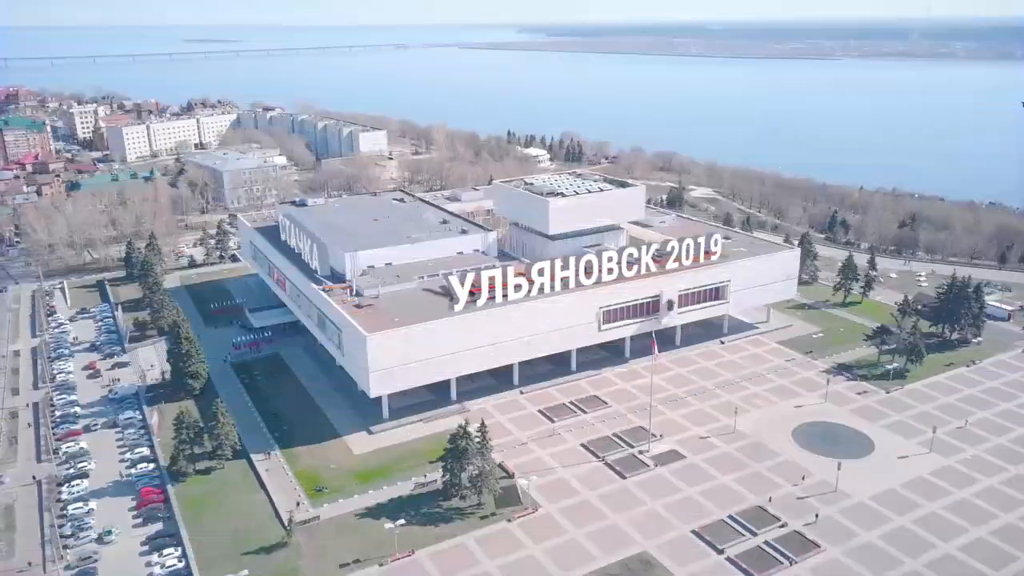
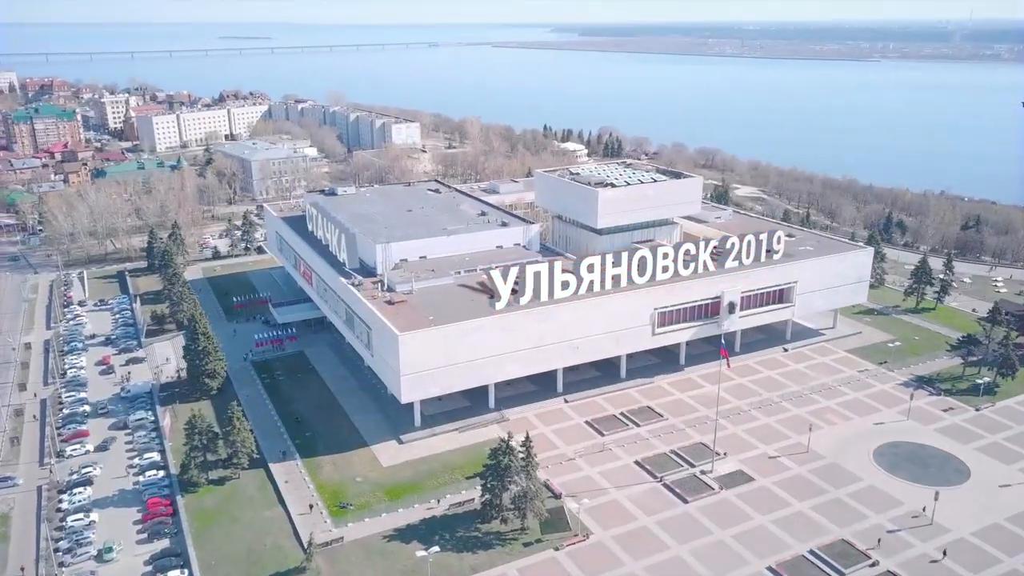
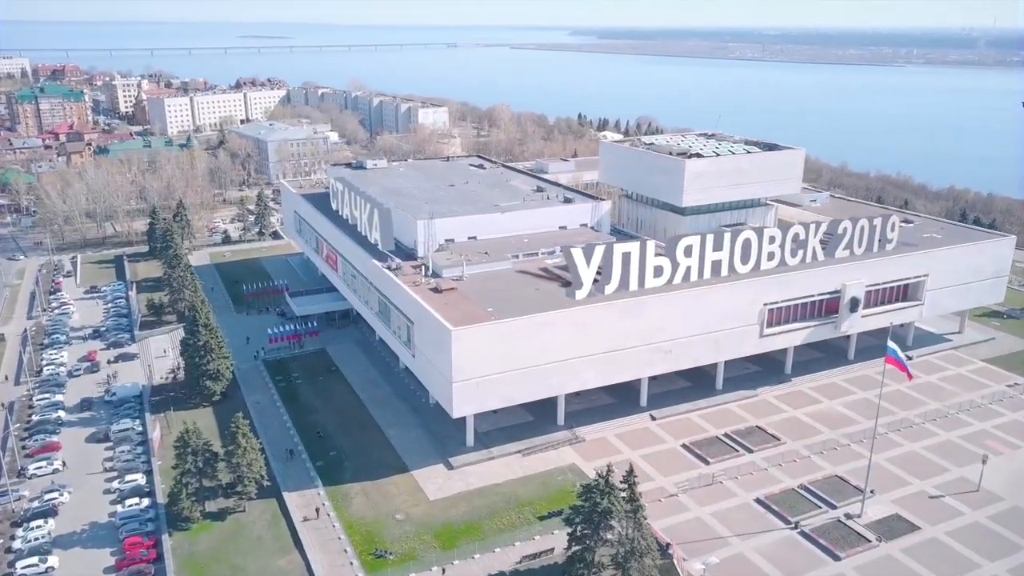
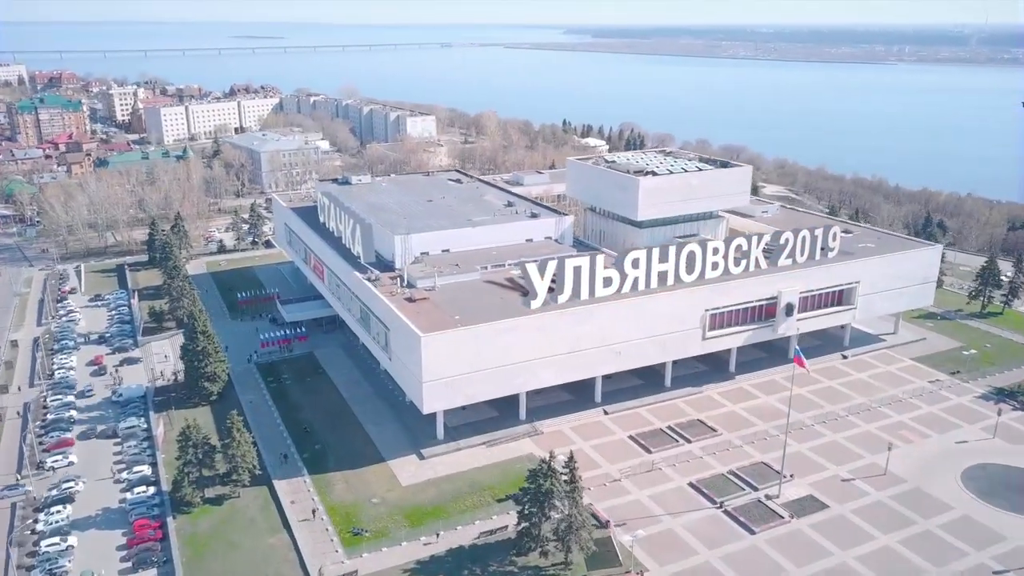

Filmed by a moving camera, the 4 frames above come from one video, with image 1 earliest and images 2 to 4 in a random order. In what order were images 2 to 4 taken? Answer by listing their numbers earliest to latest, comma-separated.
2, 4, 3
